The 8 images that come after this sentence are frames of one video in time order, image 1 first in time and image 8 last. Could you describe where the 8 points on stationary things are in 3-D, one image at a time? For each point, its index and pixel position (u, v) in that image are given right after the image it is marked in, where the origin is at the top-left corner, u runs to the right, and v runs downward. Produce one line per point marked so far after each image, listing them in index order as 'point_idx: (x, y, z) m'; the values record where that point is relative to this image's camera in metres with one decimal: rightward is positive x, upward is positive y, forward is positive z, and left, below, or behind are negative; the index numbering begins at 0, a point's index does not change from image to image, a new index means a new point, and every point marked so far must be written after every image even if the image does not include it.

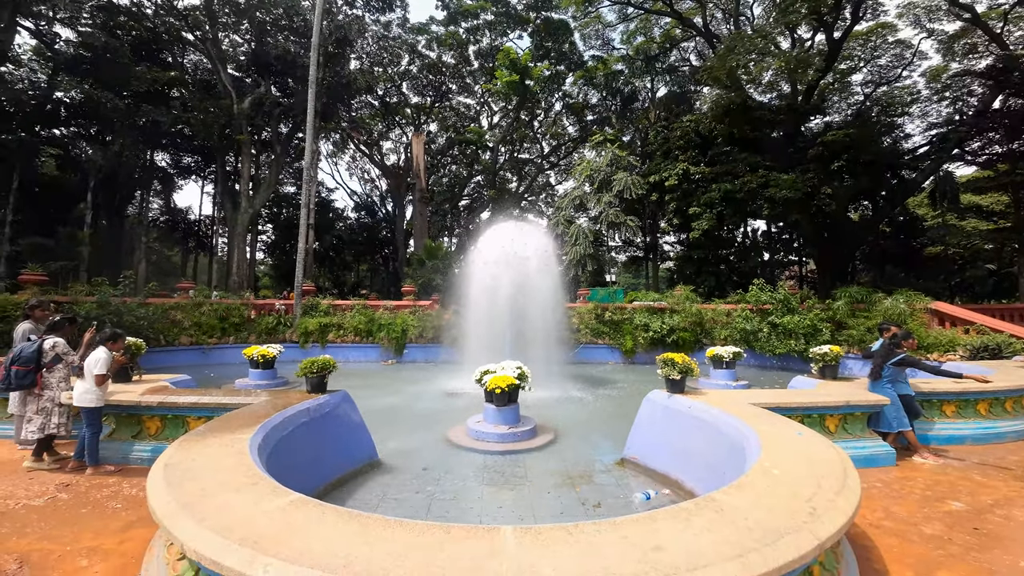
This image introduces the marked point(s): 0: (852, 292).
0: (+7.7, -0.1, +9.5) m
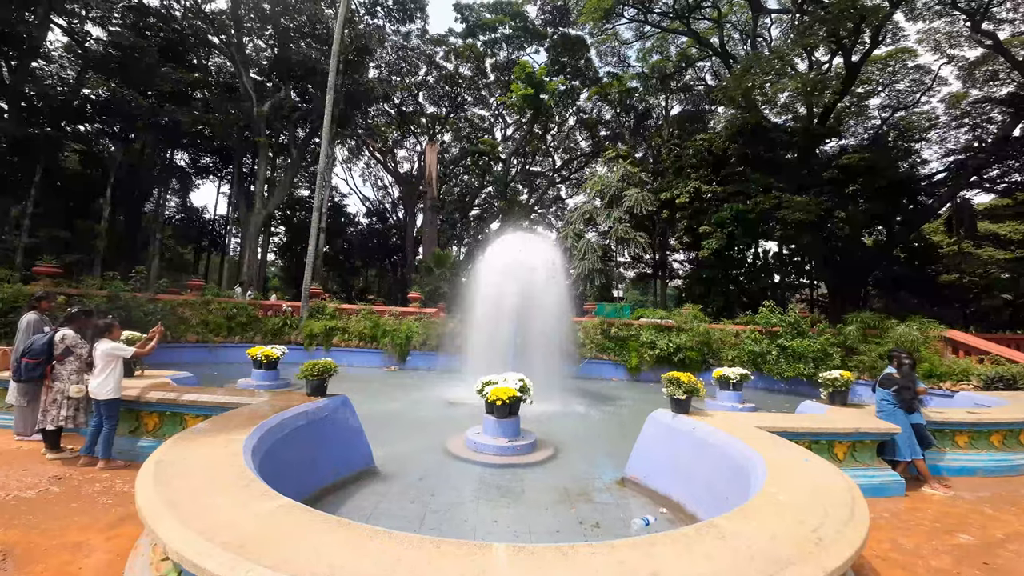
0: (+7.8, -0.6, +9.4) m
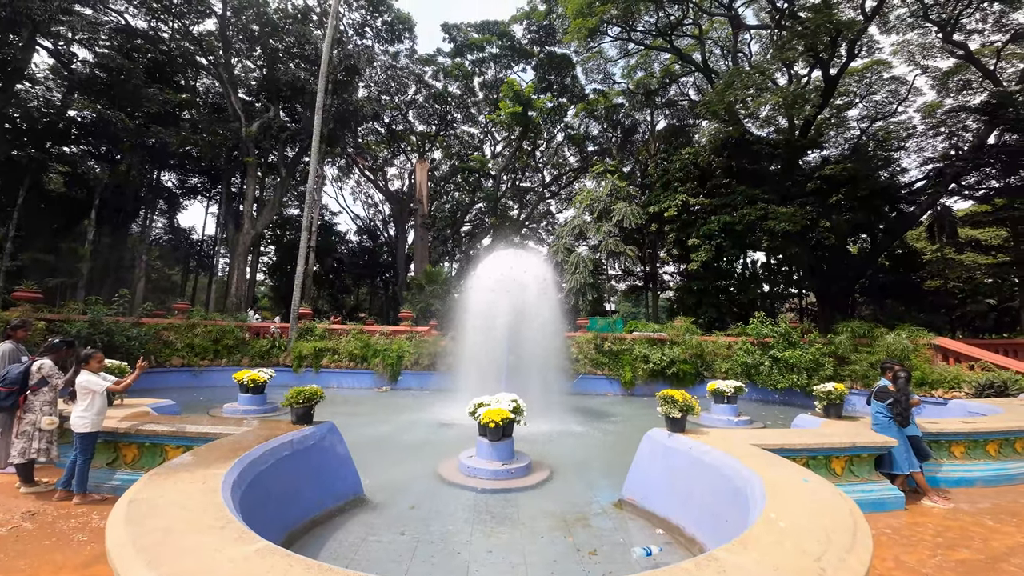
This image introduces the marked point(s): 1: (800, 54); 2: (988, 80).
0: (+7.7, -0.9, +9.4) m
1: (+9.5, +7.8, +14.0) m
2: (+15.8, +7.1, +14.1) m
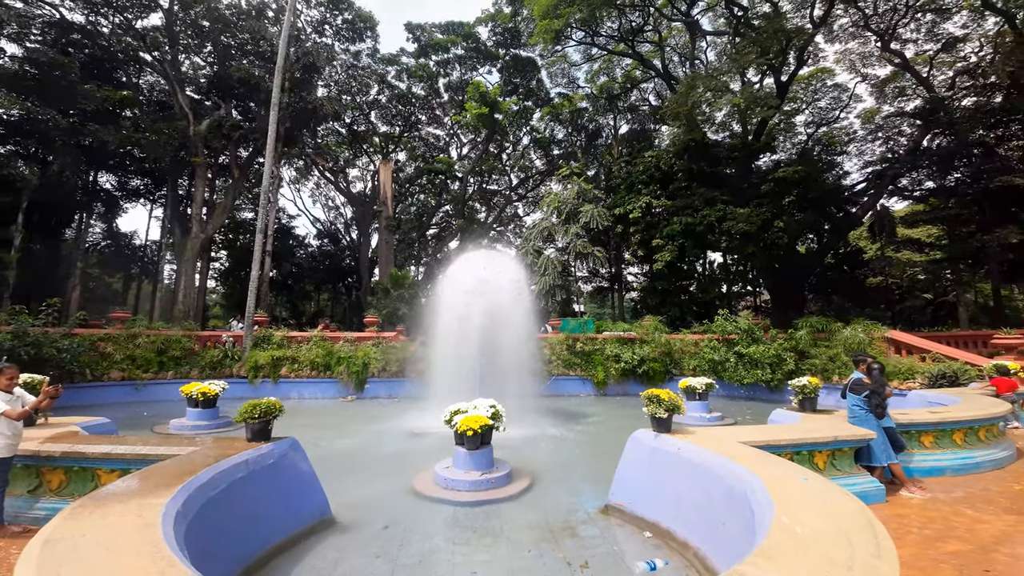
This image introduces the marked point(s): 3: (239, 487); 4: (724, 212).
0: (+7.0, -0.8, +9.8) m
1: (+8.4, +7.9, +14.6) m
2: (+14.6, +7.2, +15.2) m
3: (-1.8, -1.3, +2.8) m
4: (+7.4, +2.7, +14.8) m
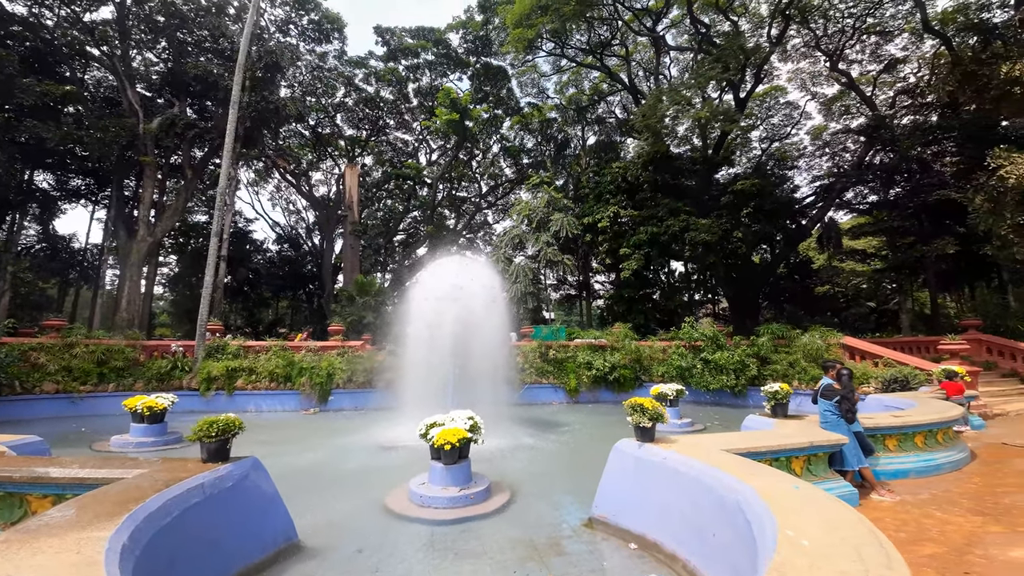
0: (+6.3, -1.0, +10.2) m
1: (+7.3, +7.6, +15.3) m
2: (+13.6, +6.9, +16.3) m
3: (-1.9, -1.3, +2.5) m
4: (+6.4, +2.4, +15.3) m
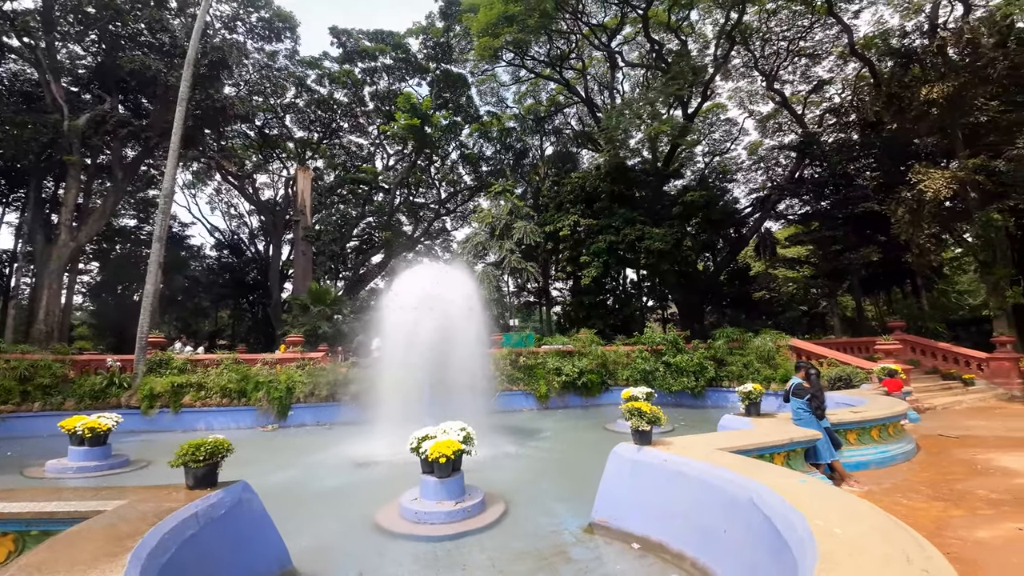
0: (+5.6, -1.1, +10.9) m
1: (+6.0, +7.3, +16.1) m
2: (+12.1, +6.7, +17.8) m
3: (-1.8, -1.4, +2.3) m
4: (+5.0, +2.1, +15.9) m
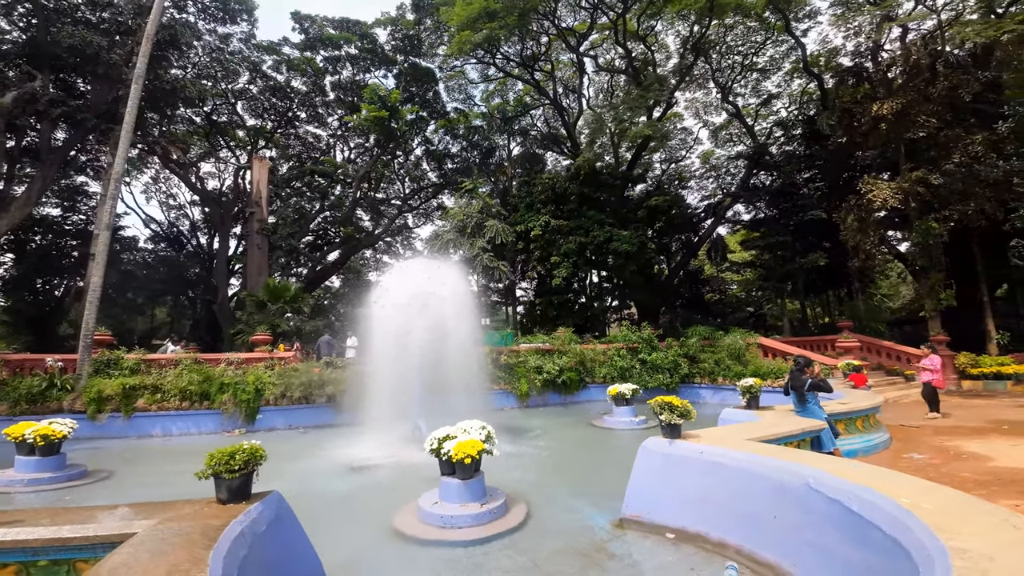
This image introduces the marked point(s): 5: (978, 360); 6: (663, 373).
0: (+5.0, -1.1, +11.3) m
1: (+5.0, +7.3, +16.6) m
2: (+10.9, +6.6, +18.8) m
3: (-1.4, -1.4, +2.1) m
4: (+4.1, +2.1, +16.3) m
5: (+11.7, -1.8, +10.6) m
6: (+3.8, -2.1, +10.4) m
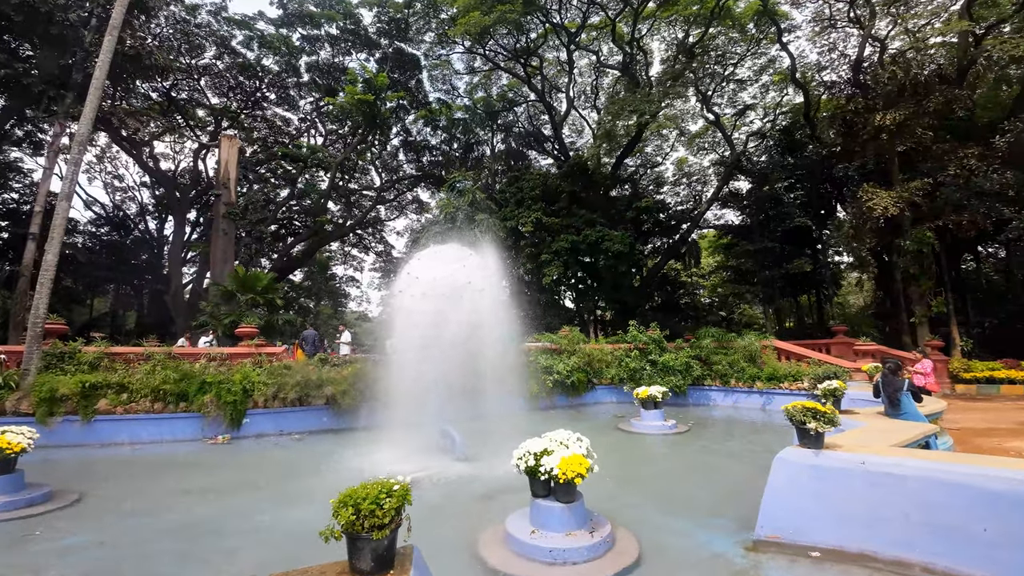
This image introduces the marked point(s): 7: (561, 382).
0: (+5.2, -1.2, +11.1) m
1: (+5.0, +7.3, +16.4) m
2: (+10.7, +6.4, +19.1) m
3: (-0.5, -1.2, +1.4) m
4: (+3.9, +2.1, +16.0) m
5: (+11.9, -2.0, +11.0) m
6: (+4.0, -2.1, +10.2) m
7: (+1.1, -2.2, +9.8) m
